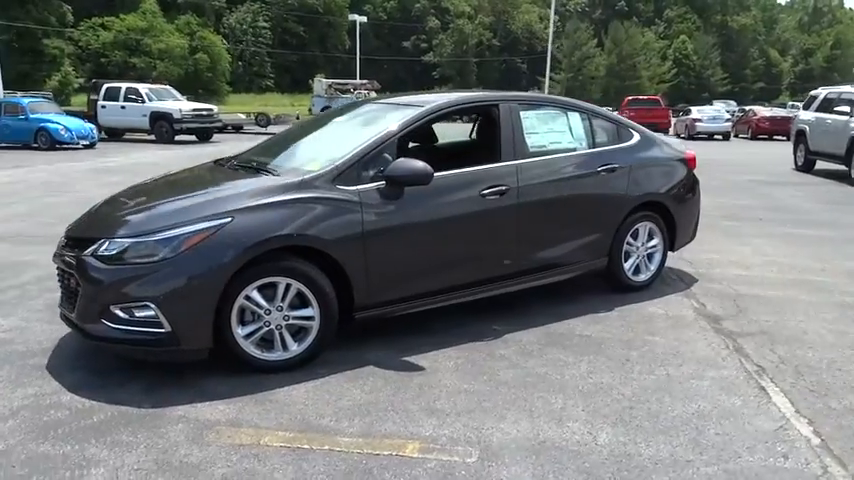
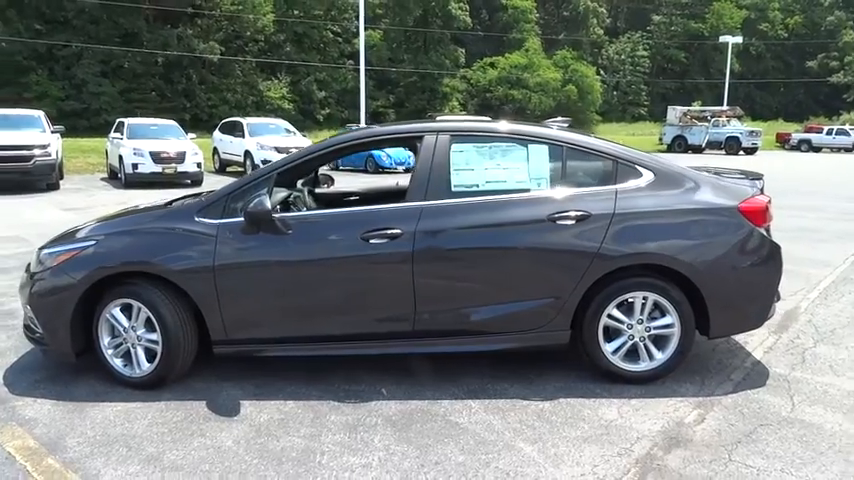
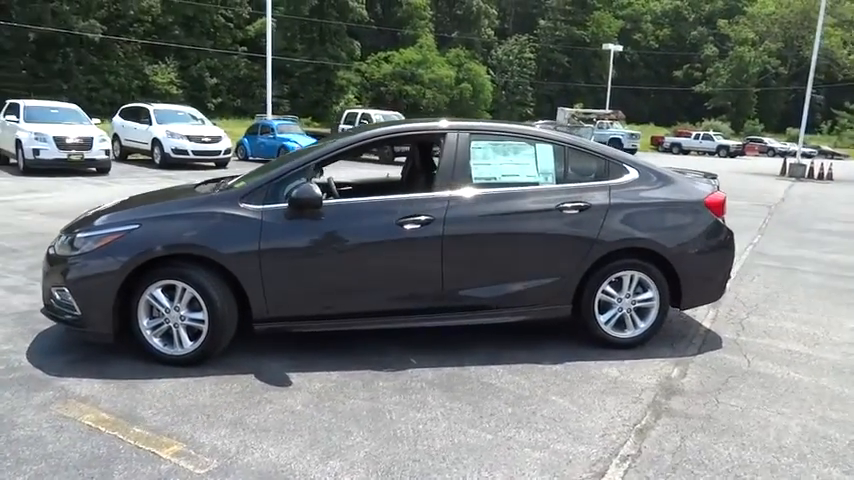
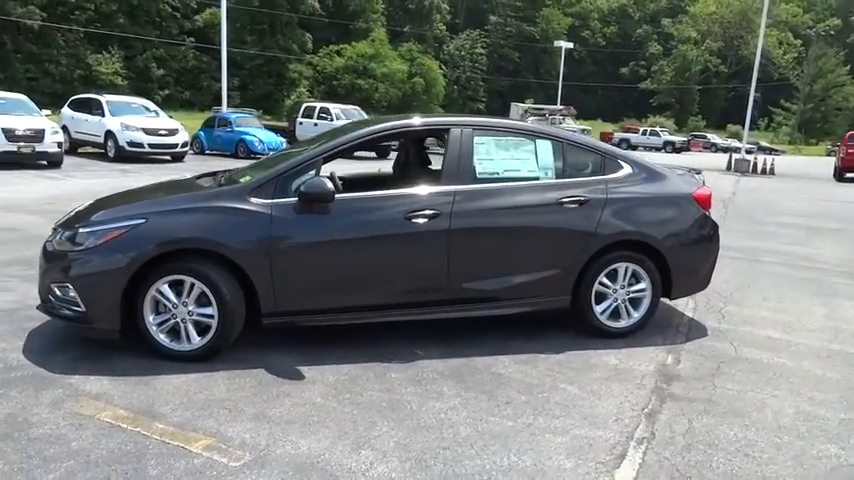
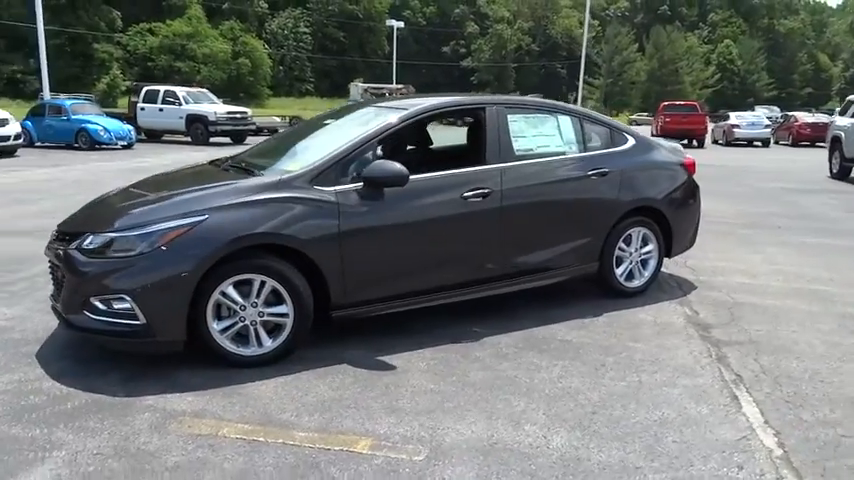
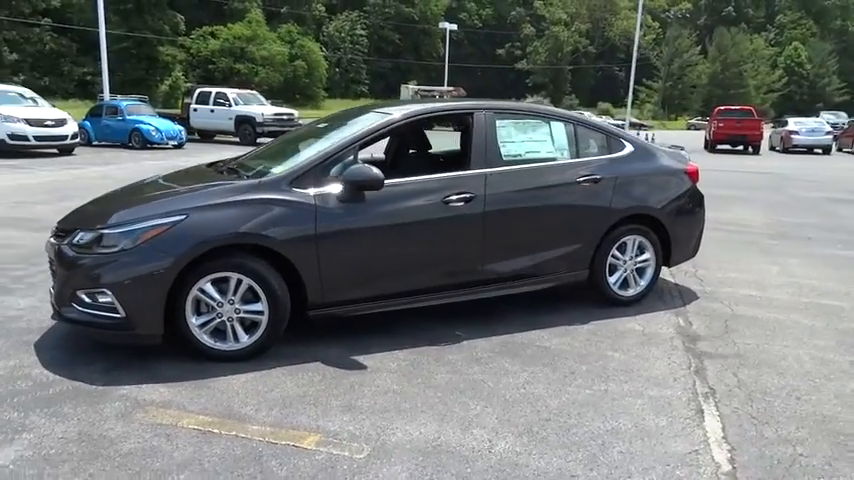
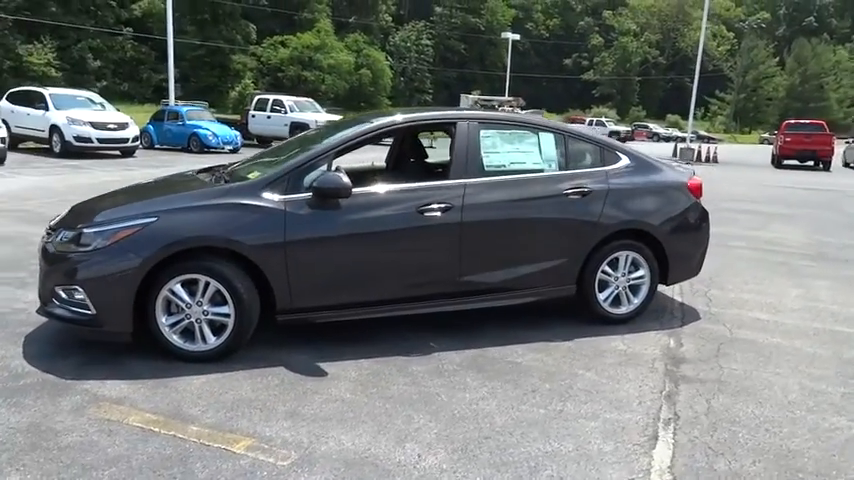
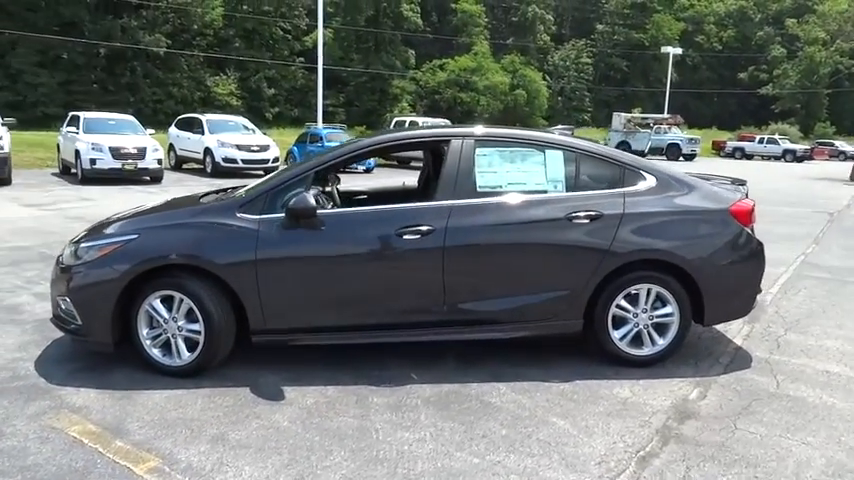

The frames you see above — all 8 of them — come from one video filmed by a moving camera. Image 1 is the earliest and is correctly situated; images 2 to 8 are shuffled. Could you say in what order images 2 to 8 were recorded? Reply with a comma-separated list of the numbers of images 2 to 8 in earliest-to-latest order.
5, 6, 7, 4, 3, 8, 2
